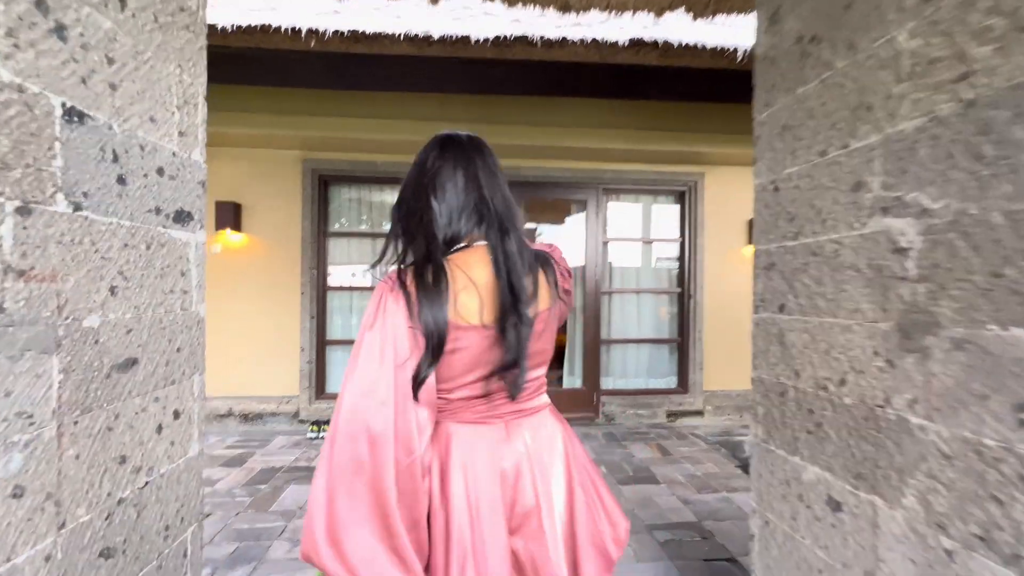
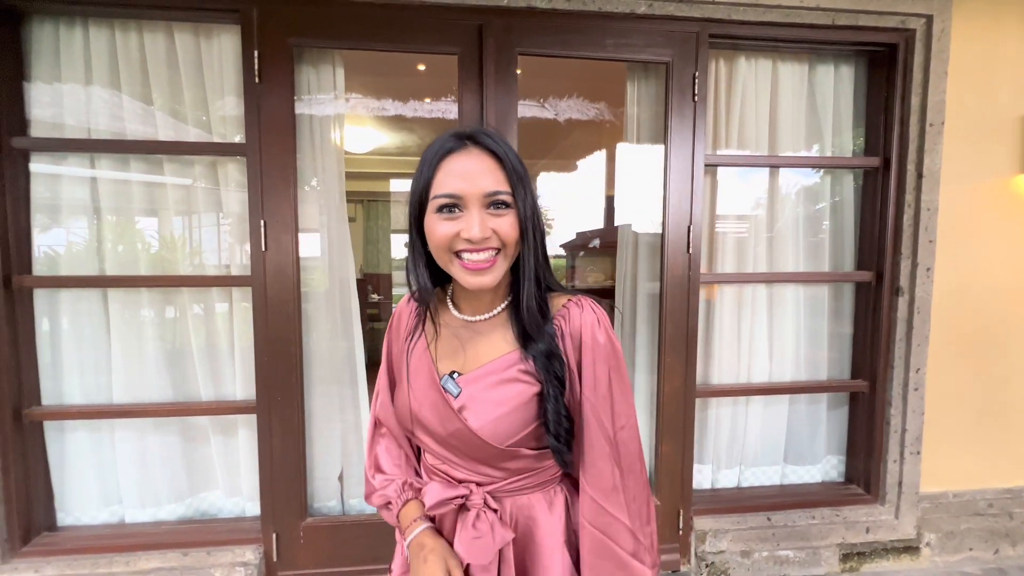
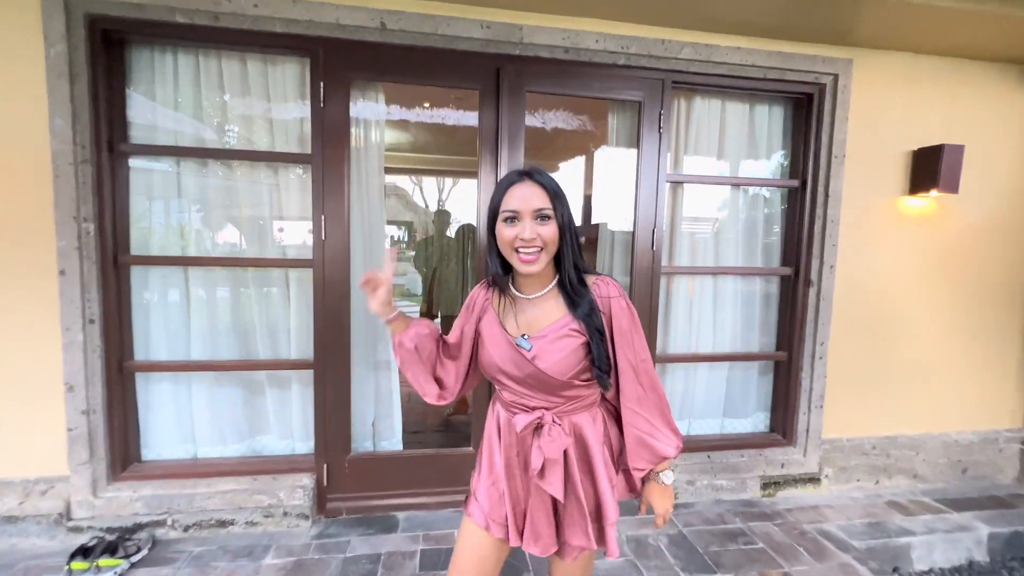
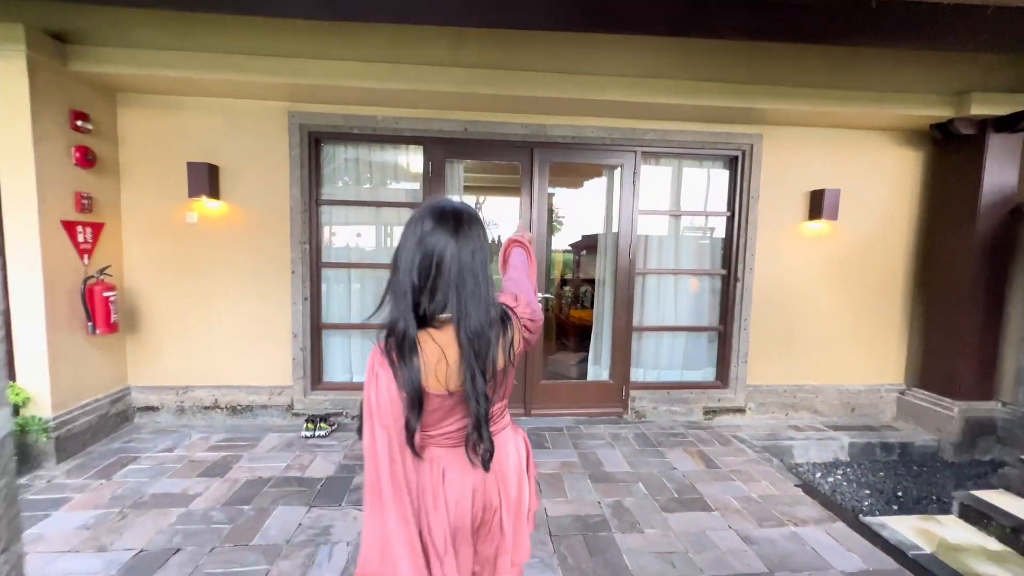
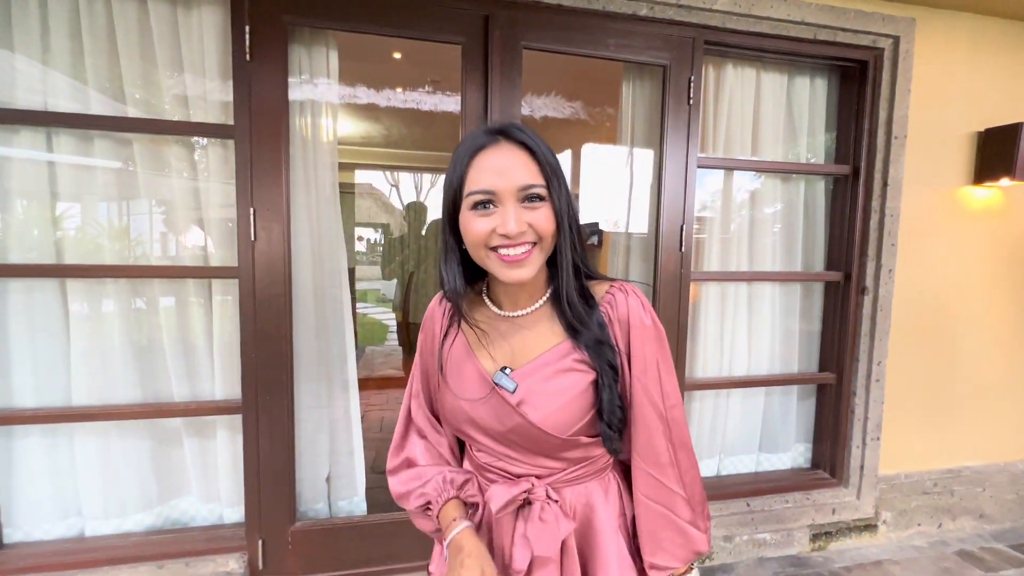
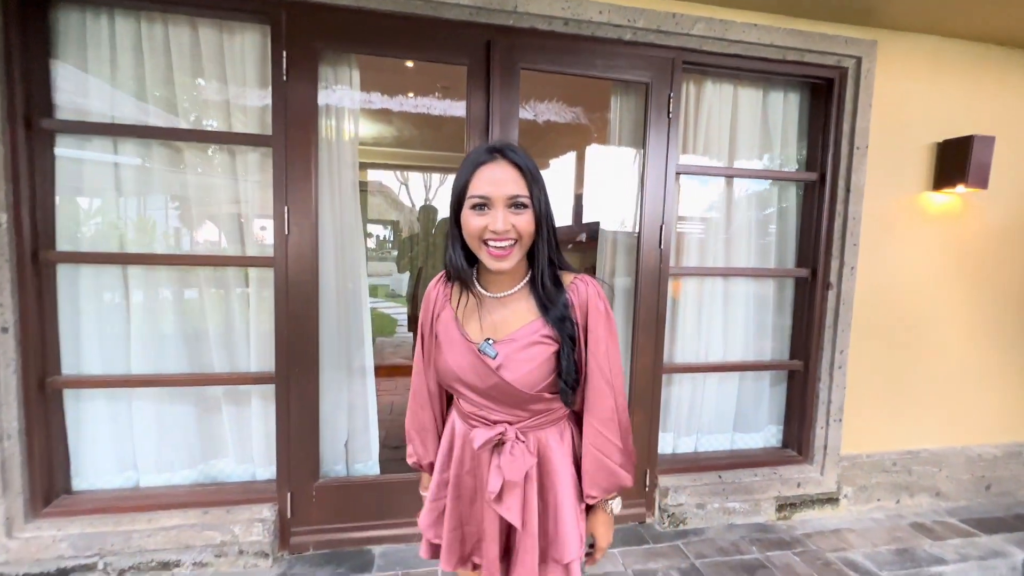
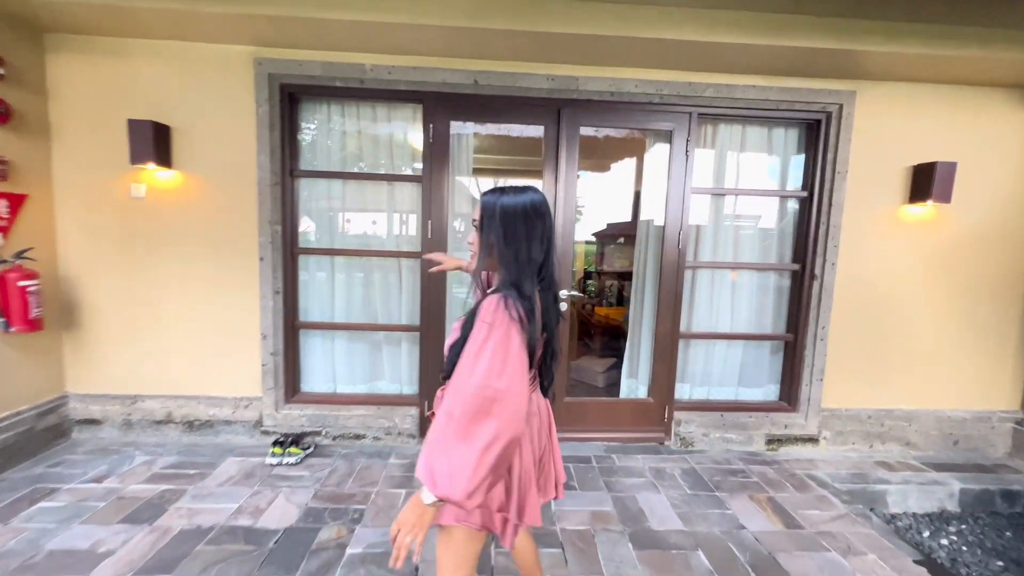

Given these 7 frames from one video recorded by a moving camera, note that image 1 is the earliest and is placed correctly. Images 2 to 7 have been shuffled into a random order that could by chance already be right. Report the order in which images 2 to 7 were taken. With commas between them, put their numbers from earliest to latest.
4, 7, 3, 6, 5, 2
